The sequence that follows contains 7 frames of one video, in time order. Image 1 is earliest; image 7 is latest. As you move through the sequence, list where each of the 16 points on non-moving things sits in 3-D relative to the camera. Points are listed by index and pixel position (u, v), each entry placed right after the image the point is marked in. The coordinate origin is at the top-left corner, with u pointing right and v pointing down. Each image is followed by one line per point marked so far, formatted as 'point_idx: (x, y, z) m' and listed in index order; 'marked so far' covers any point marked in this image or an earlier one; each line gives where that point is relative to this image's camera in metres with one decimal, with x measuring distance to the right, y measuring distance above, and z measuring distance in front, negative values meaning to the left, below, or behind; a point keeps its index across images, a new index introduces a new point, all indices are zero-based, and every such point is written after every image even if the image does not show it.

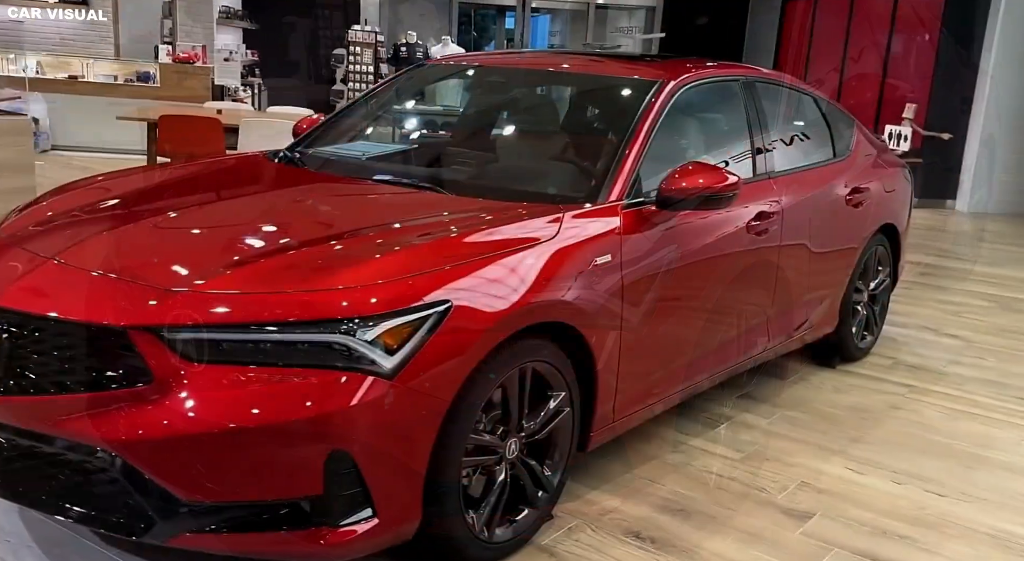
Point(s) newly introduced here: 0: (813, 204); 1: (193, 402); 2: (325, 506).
0: (+1.2, +0.3, +3.8) m
1: (-0.6, -0.2, +2.0) m
2: (-0.4, -0.5, +2.1) m
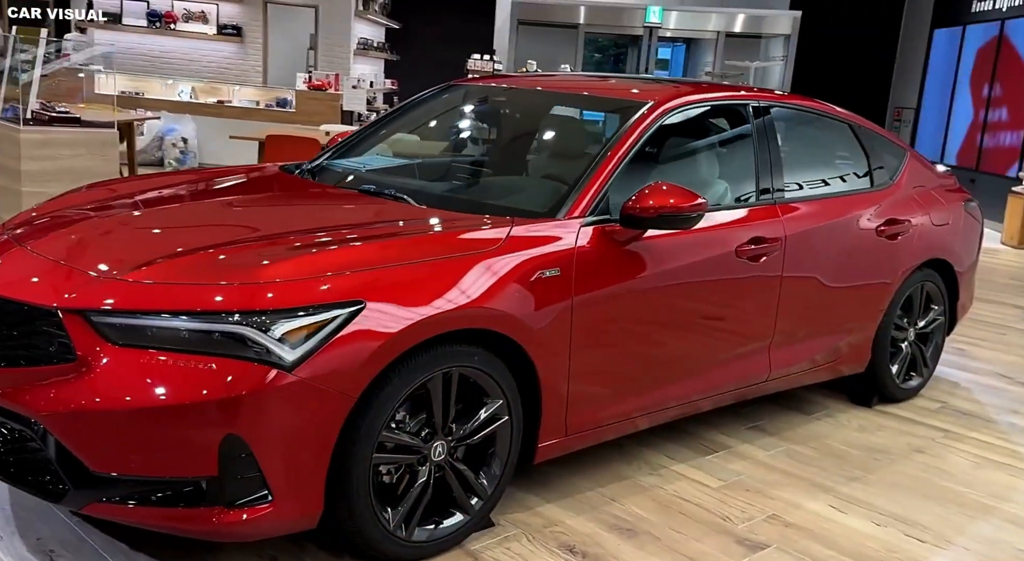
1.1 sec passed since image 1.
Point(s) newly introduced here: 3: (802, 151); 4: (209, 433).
0: (+1.2, +0.2, +3.7) m
1: (-0.9, -0.2, +2.2) m
2: (-0.7, -0.5, +2.3) m
3: (+1.2, +0.5, +3.8) m
4: (-0.7, -0.4, +2.2) m
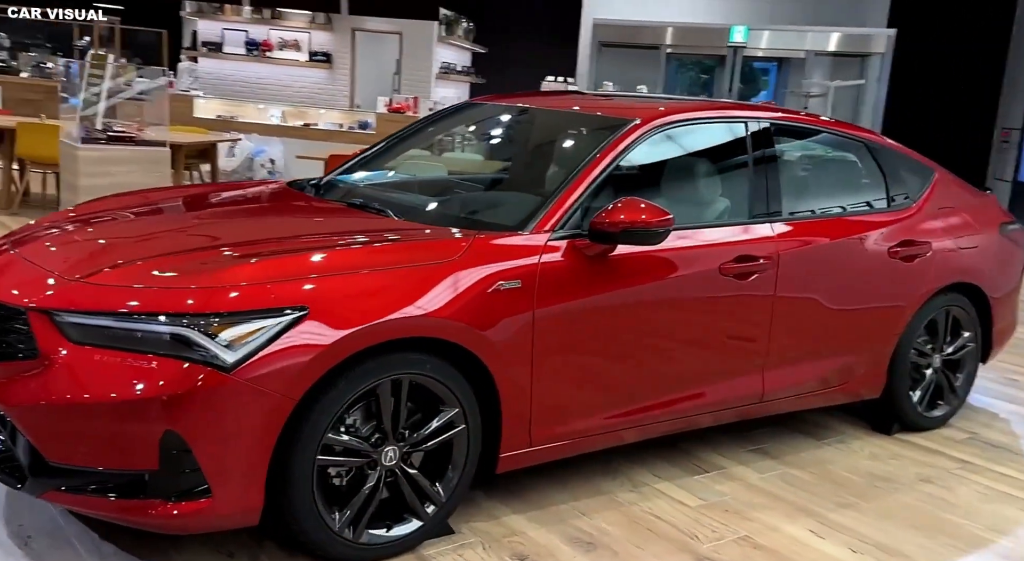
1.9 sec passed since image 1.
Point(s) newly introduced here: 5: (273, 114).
0: (+1.2, +0.1, +3.6) m
1: (-1.0, -0.2, +2.4) m
2: (-0.9, -0.5, +2.4) m
3: (+1.2, +0.4, +3.8) m
4: (-0.9, -0.4, +2.4) m
5: (-2.8, +1.9, +11.2) m
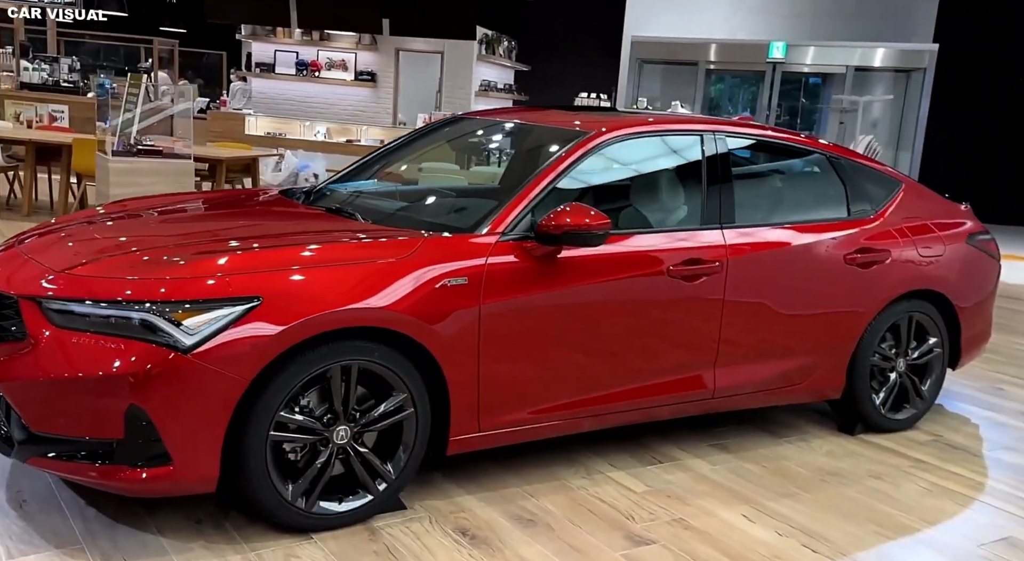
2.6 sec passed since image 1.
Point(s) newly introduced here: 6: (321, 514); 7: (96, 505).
0: (+1.1, +0.1, +3.8) m
1: (-1.3, -0.2, +2.7) m
2: (-1.1, -0.5, +2.7) m
3: (+1.1, +0.4, +4.0) m
4: (-1.1, -0.3, +2.7) m
5: (-2.3, +1.8, +11.7) m
6: (-0.6, -0.7, +3.0) m
7: (-1.3, -0.7, +3.0) m
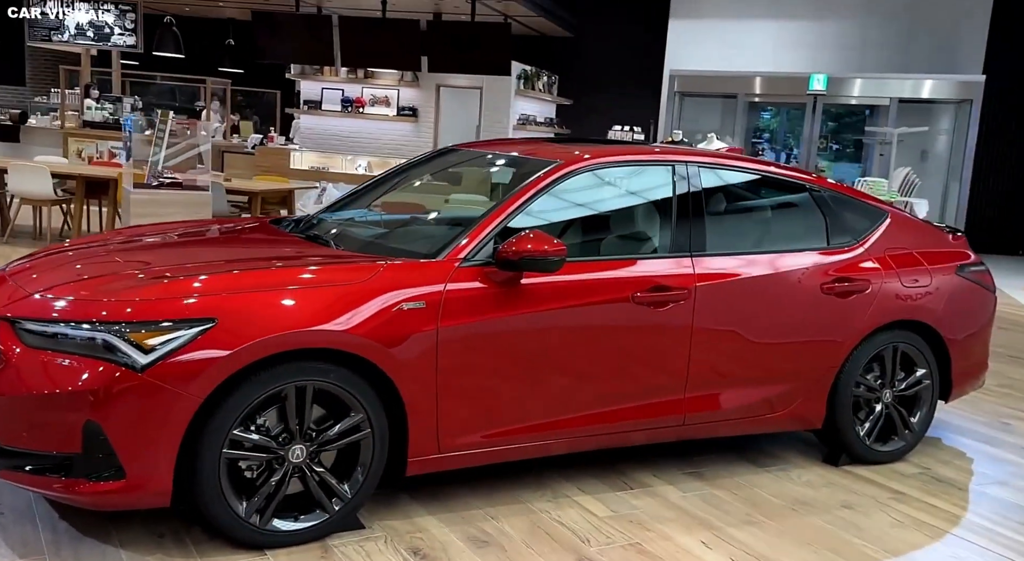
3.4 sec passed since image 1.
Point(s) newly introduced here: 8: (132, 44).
0: (+1.0, 0.0, +3.8) m
1: (-1.4, -0.3, +2.9) m
2: (-1.3, -0.5, +2.9) m
3: (+1.0, +0.3, +4.0) m
4: (-1.3, -0.4, +2.8) m
5: (-1.9, +1.4, +12.0) m
6: (-0.8, -0.8, +3.1) m
7: (-1.5, -0.8, +3.2) m
8: (-5.7, +3.5, +14.4) m
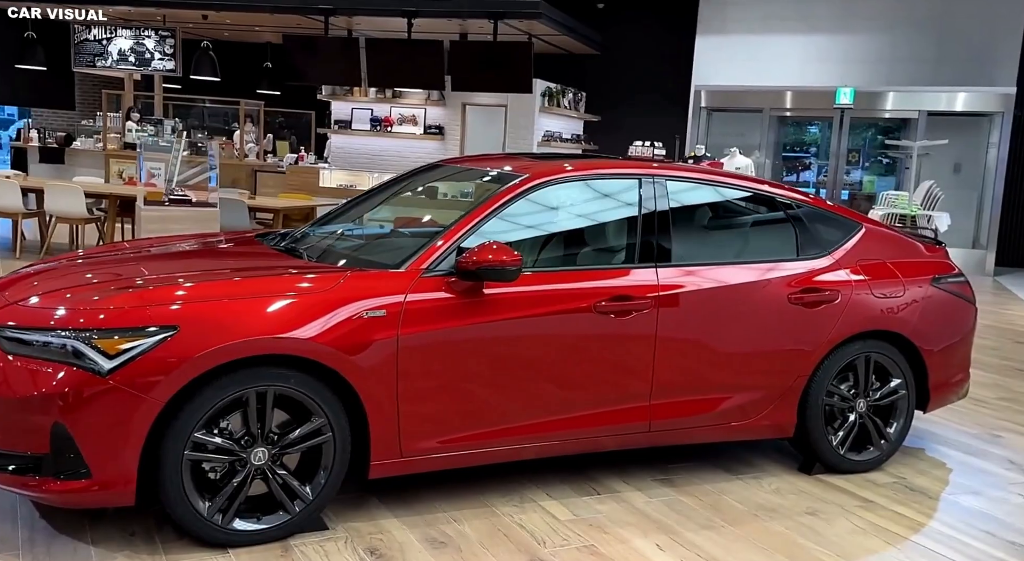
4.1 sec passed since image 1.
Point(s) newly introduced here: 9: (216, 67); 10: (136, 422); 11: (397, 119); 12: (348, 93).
0: (+0.8, -0.1, +3.9) m
1: (-1.6, -0.3, +3.1) m
2: (-1.4, -0.6, +3.1) m
3: (+0.8, +0.2, +4.1) m
4: (-1.5, -0.4, +3.0) m
5: (-1.6, +1.2, +12.2) m
6: (-0.9, -0.8, +3.2) m
7: (-1.6, -0.8, +3.4) m
8: (-5.3, +3.3, +14.9) m
9: (-4.5, +3.2, +14.5) m
10: (-1.2, -0.5, +3.1) m
11: (-1.6, +2.2, +13.3) m
12: (-2.3, +2.6, +13.4) m
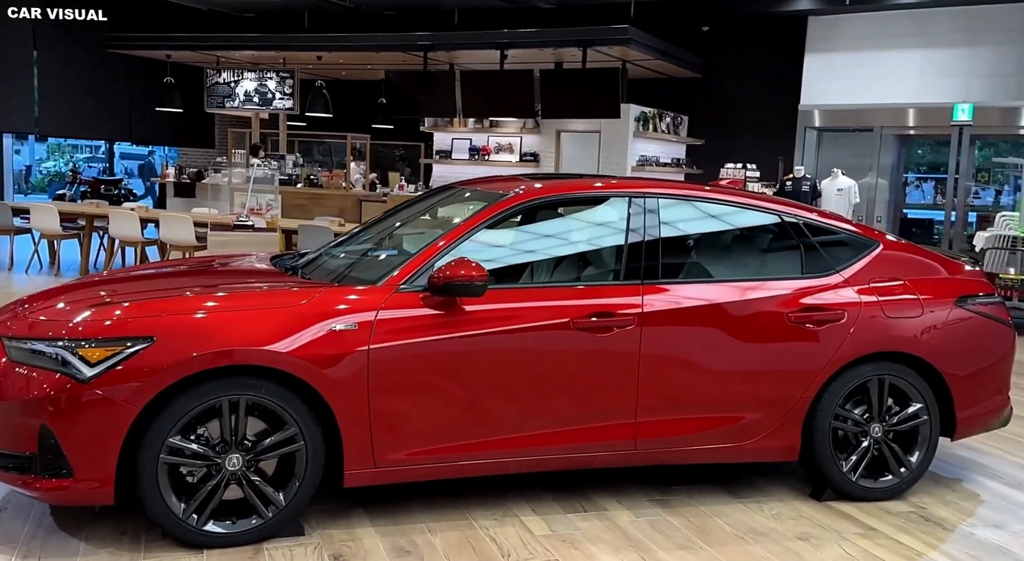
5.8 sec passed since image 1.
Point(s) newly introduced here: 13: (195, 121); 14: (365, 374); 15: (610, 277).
0: (+0.8, -0.1, +3.8) m
1: (-1.8, -0.4, +3.4) m
2: (-1.6, -0.6, +3.3) m
3: (+0.8, +0.2, +4.0) m
4: (-1.6, -0.5, +3.3) m
5: (-0.4, +0.9, +12.4) m
6: (-1.1, -0.9, +3.4) m
7: (-1.7, -0.9, +3.6) m
8: (-3.6, +2.9, +15.7) m
9: (-2.9, +2.8, +15.2) m
10: (-1.4, -0.5, +3.3) m
11: (-0.2, +1.9, +13.6) m
12: (-0.9, +2.2, +13.7) m
13: (-6.3, +3.2, +19.1) m
14: (-0.5, -0.3, +3.5) m
15: (+0.3, 0.0, +3.8) m
